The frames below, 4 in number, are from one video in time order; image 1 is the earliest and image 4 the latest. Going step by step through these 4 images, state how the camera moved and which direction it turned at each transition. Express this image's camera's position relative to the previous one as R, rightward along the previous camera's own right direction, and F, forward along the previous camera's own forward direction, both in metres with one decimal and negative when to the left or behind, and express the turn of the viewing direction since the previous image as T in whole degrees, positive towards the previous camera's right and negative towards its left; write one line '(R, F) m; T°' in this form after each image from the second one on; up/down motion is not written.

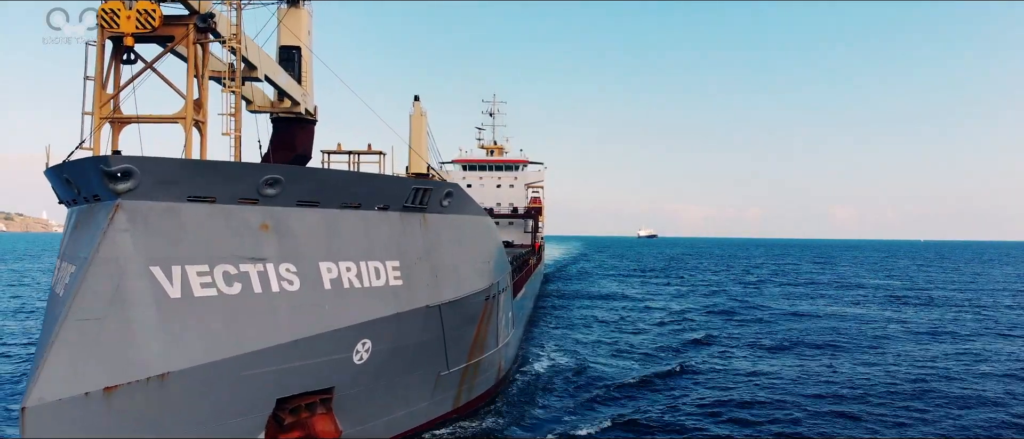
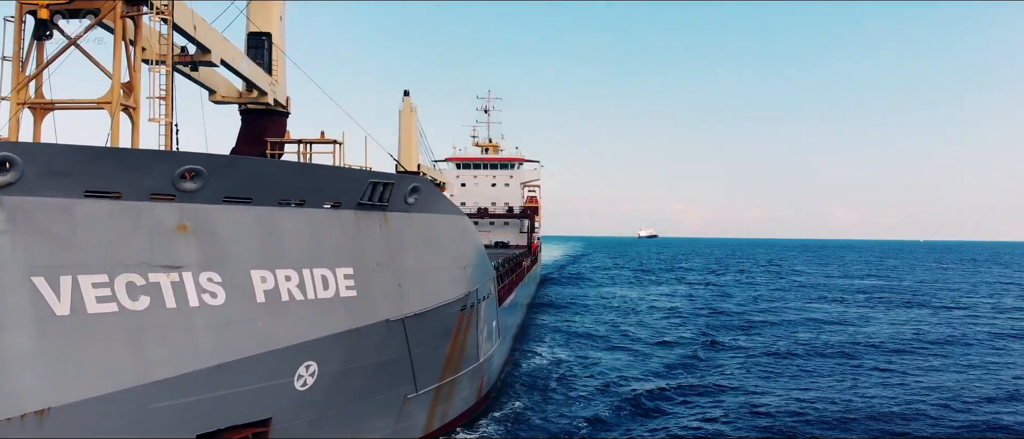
(+0.4, +1.4) m; 0°
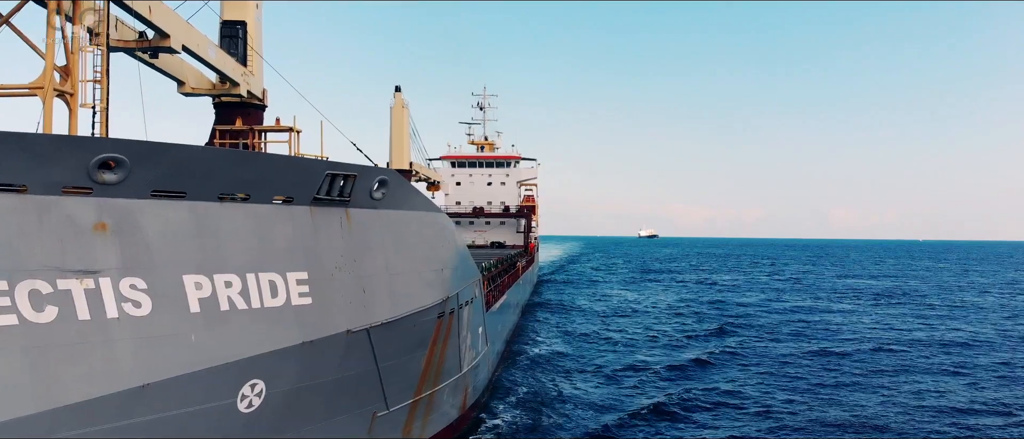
(+0.3, +1.0) m; 0°
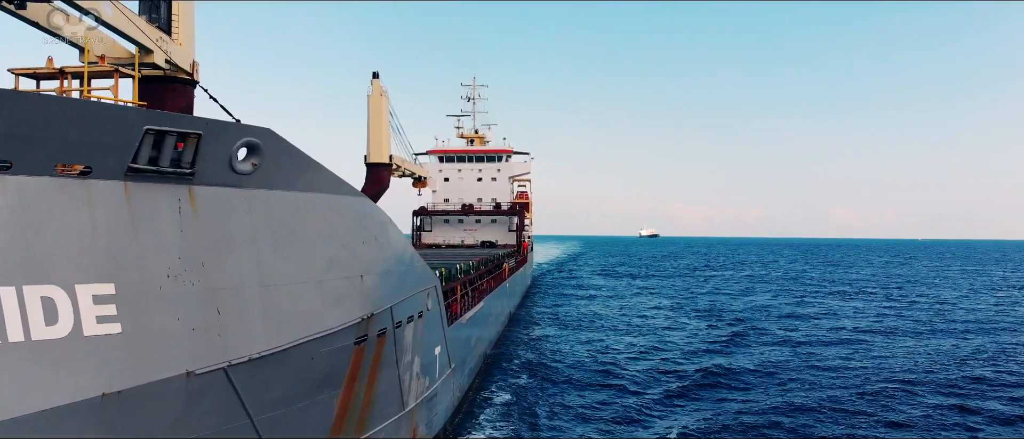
(+0.6, +2.5) m; 0°
